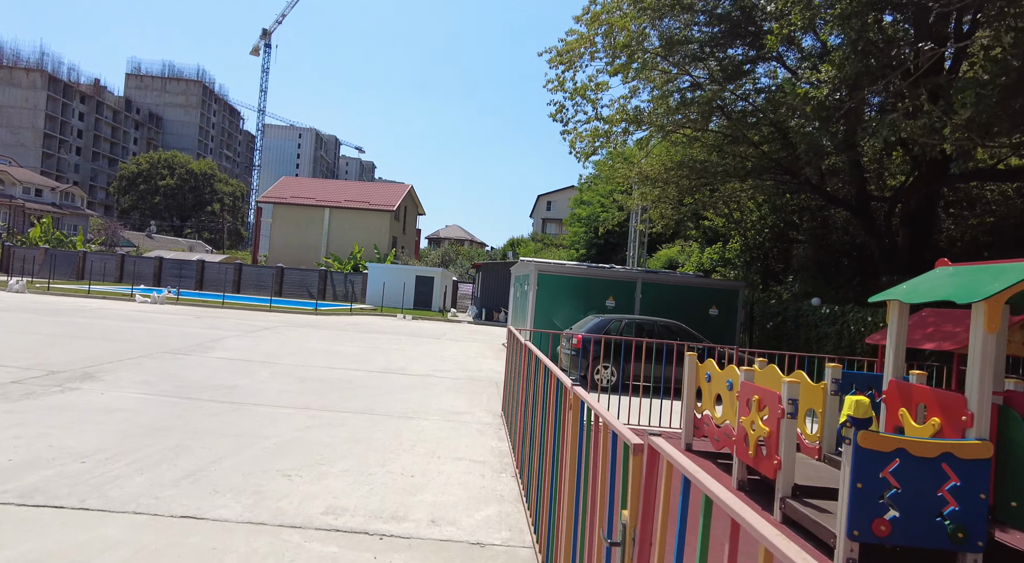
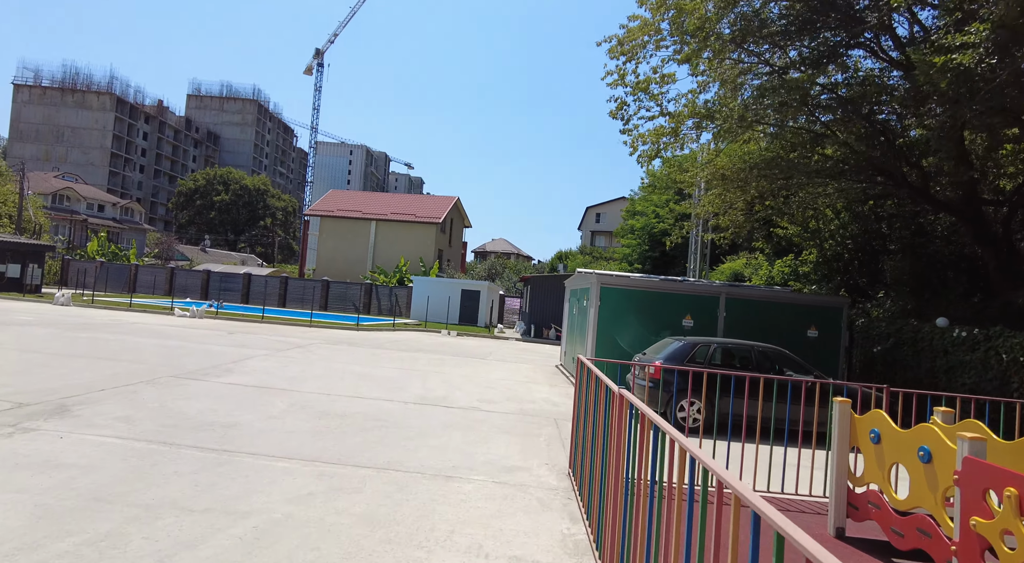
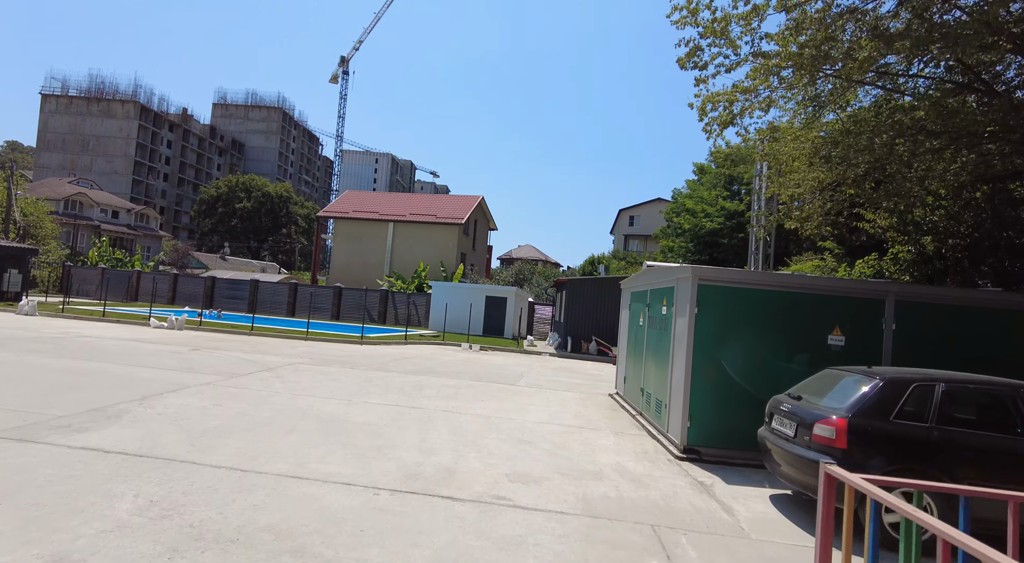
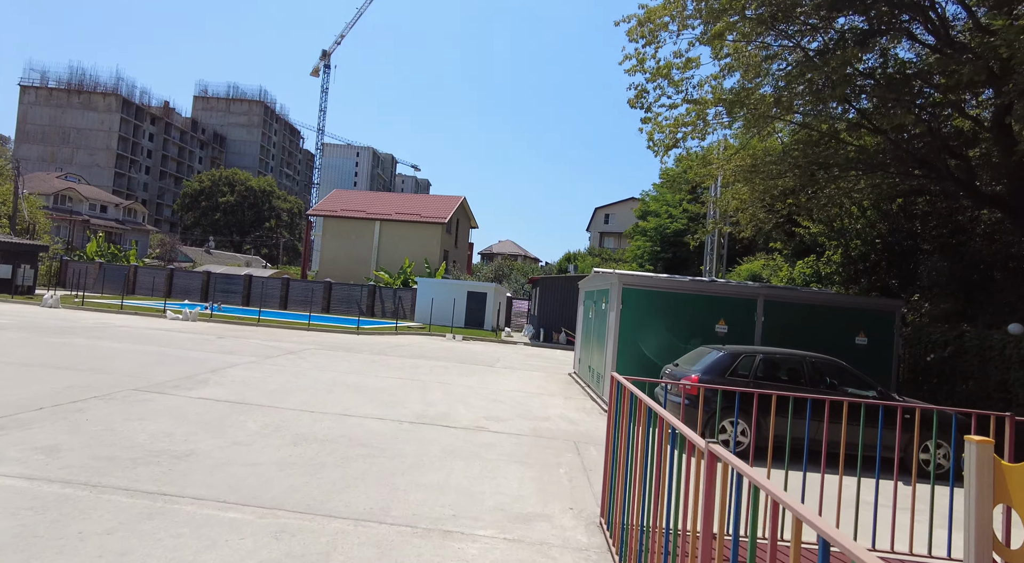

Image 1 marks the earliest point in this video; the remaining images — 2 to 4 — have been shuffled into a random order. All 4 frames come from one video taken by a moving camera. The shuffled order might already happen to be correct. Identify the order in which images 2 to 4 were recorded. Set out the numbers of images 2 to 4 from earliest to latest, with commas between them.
2, 4, 3
